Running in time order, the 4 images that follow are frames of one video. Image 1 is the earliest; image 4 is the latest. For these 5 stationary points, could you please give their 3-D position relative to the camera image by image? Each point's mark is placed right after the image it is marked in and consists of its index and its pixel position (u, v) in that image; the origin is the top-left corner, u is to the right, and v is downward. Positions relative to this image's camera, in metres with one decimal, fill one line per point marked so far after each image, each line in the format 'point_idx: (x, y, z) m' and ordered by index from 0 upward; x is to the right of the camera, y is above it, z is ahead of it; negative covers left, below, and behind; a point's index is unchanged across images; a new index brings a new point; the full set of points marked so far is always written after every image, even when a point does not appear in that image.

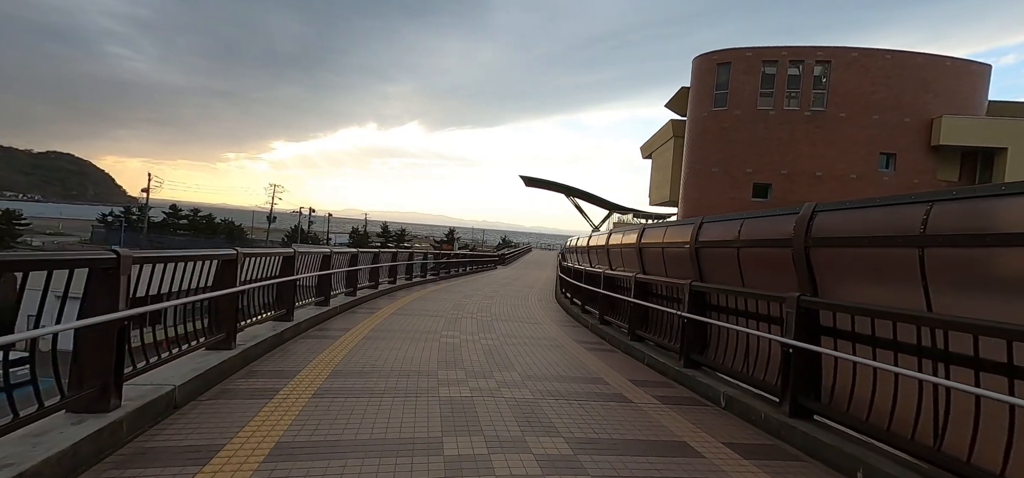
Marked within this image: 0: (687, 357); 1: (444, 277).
0: (+1.9, -1.3, +5.3) m
1: (-2.6, -1.7, +18.5) m
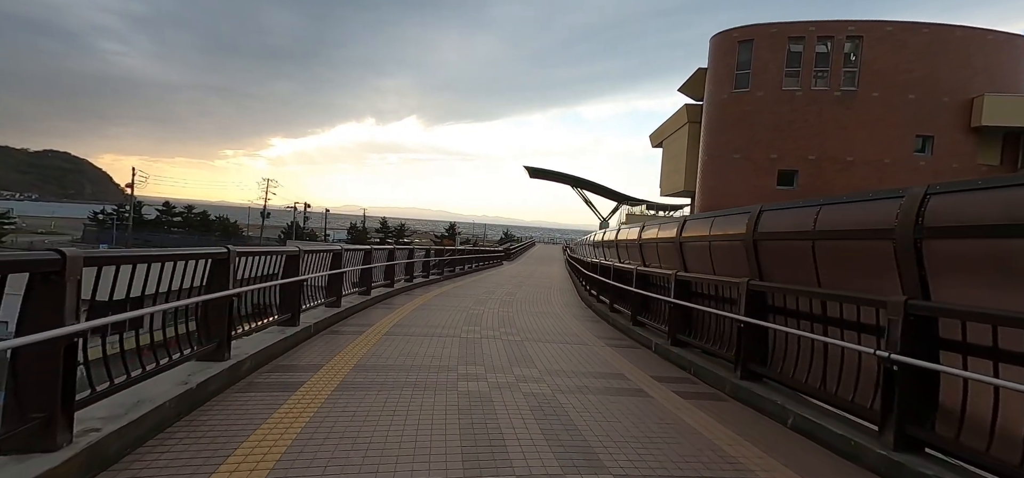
0: (+2.1, -1.2, +4.6) m
1: (-2.4, -1.5, +17.8) m
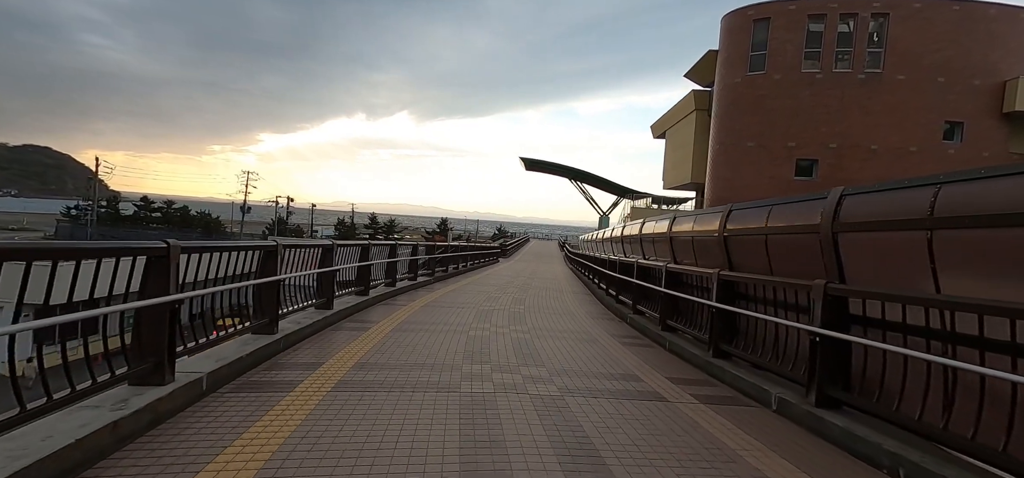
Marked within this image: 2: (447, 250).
0: (+2.2, -1.1, +3.8) m
1: (-2.5, -1.3, +16.9) m
2: (-2.4, -0.4, +19.1) m
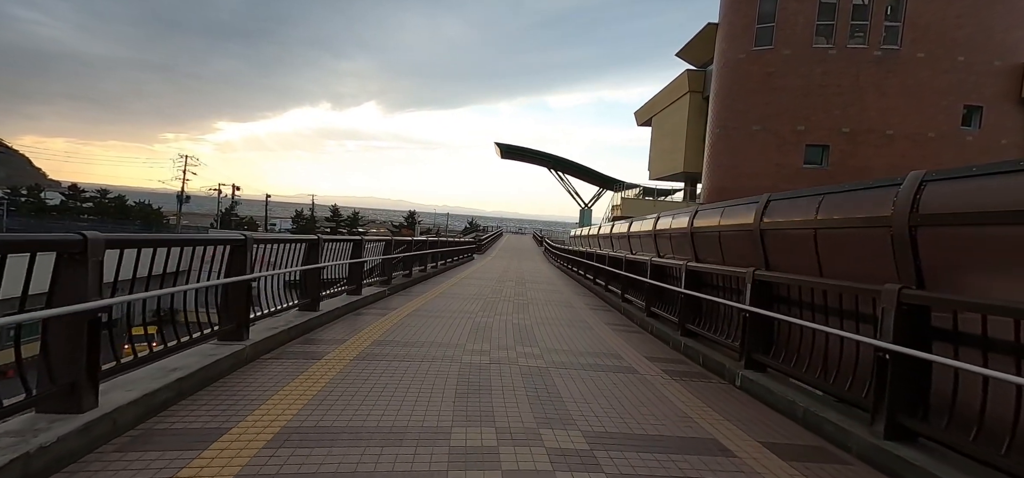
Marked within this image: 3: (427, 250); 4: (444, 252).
0: (+2.6, -1.1, +0.1) m
1: (-2.9, -1.2, +12.9) m
2: (-2.9, -0.2, +15.1) m
3: (-2.9, -0.4, +16.8) m
4: (-2.7, -0.5, +20.3) m
